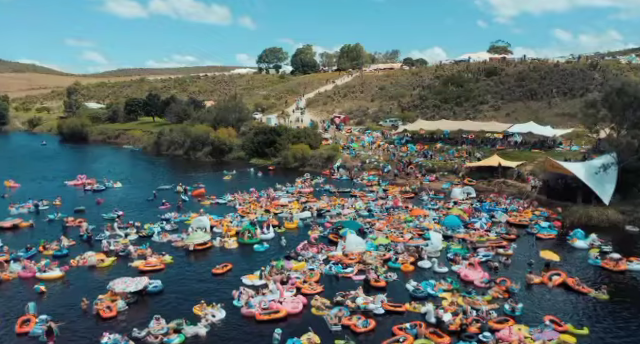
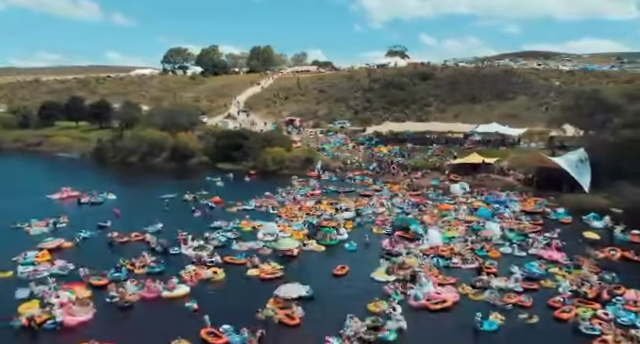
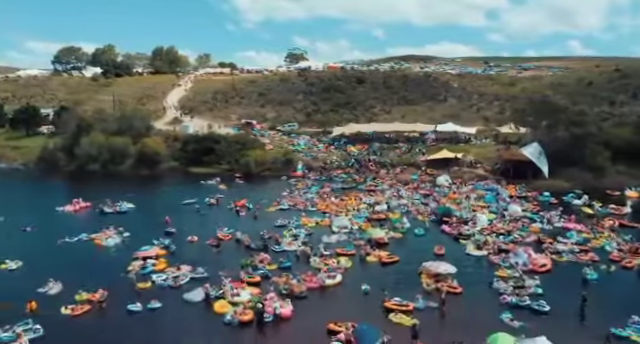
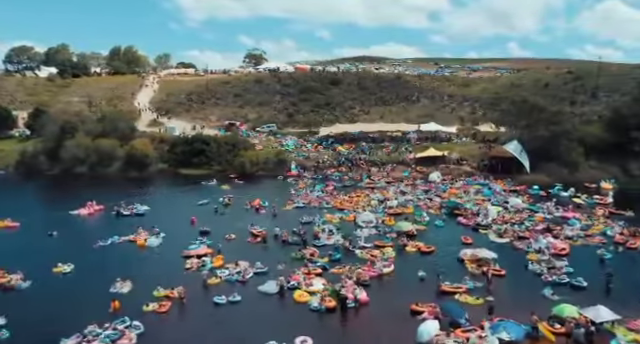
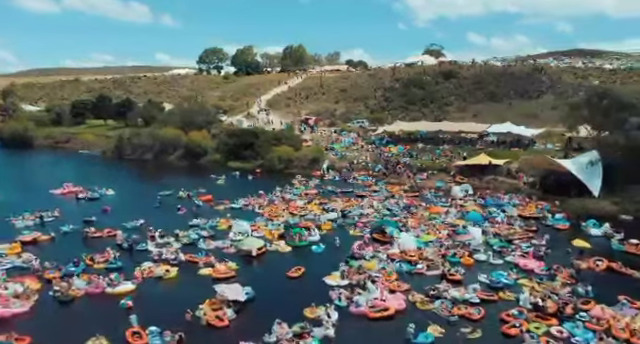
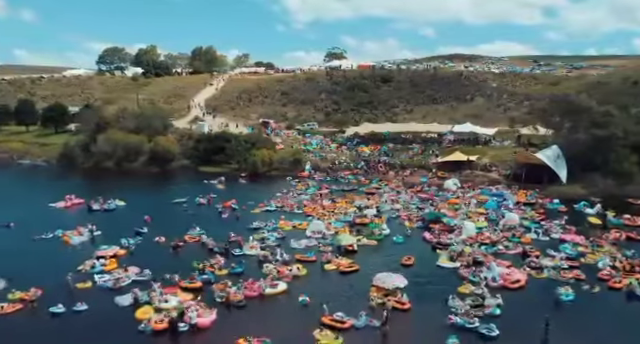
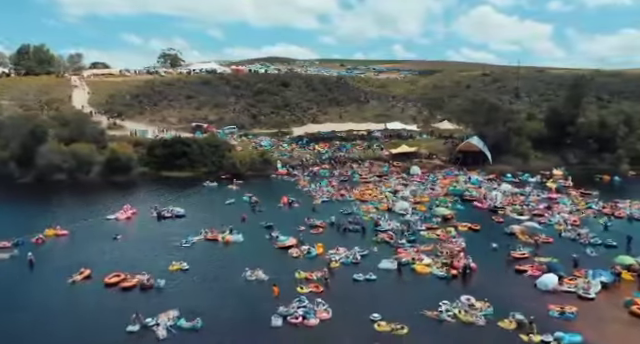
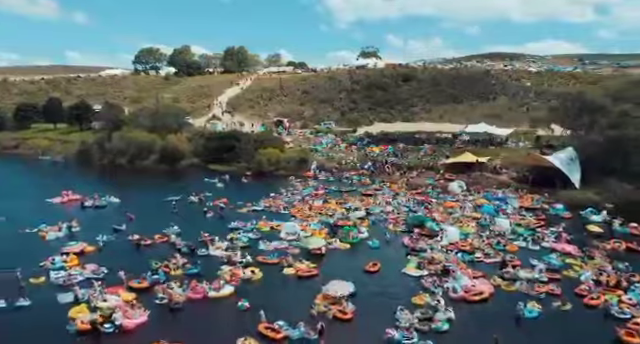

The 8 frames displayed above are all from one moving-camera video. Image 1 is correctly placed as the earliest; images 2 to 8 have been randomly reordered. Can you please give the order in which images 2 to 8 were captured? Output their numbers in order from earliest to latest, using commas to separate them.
5, 2, 8, 6, 3, 4, 7
